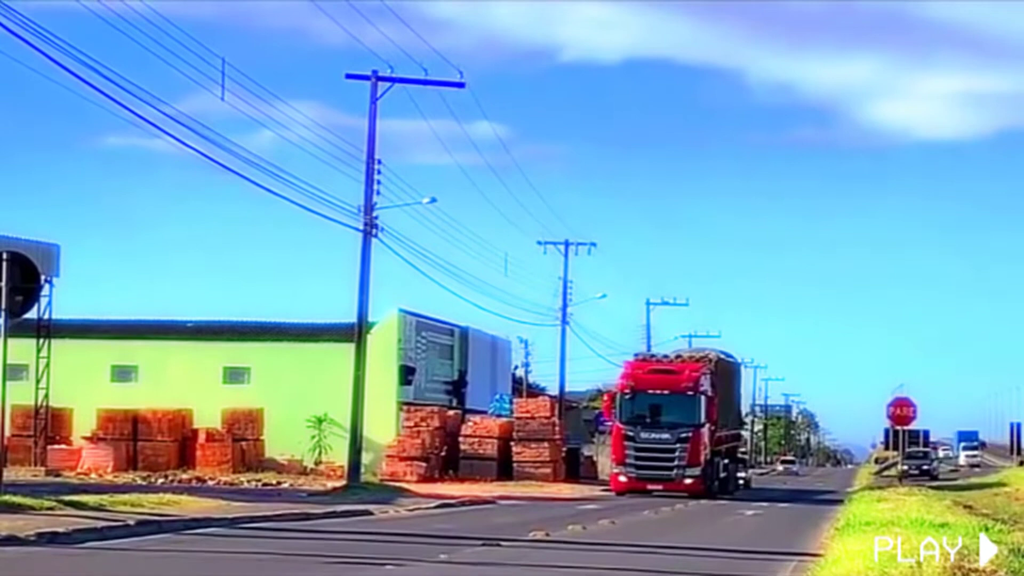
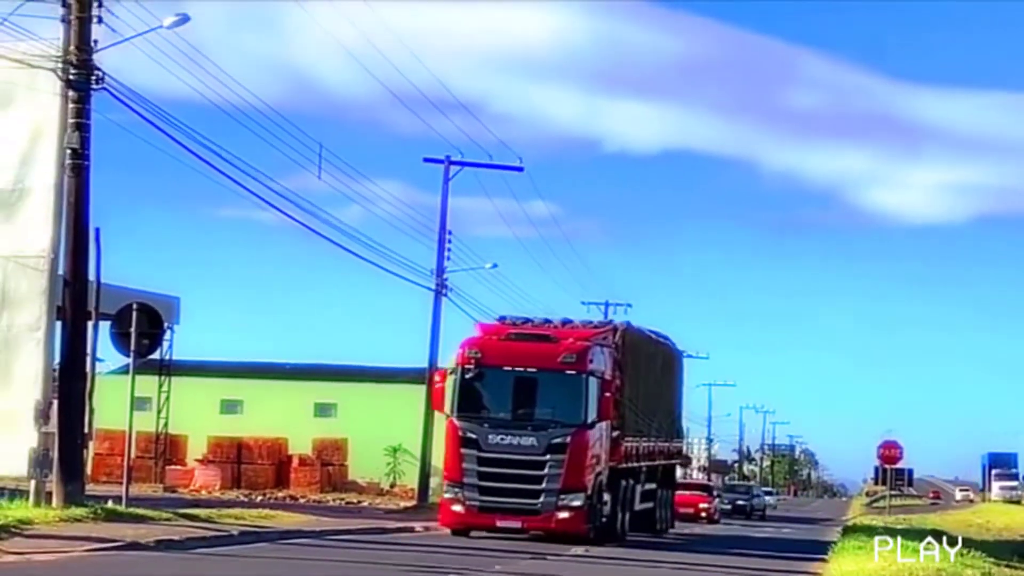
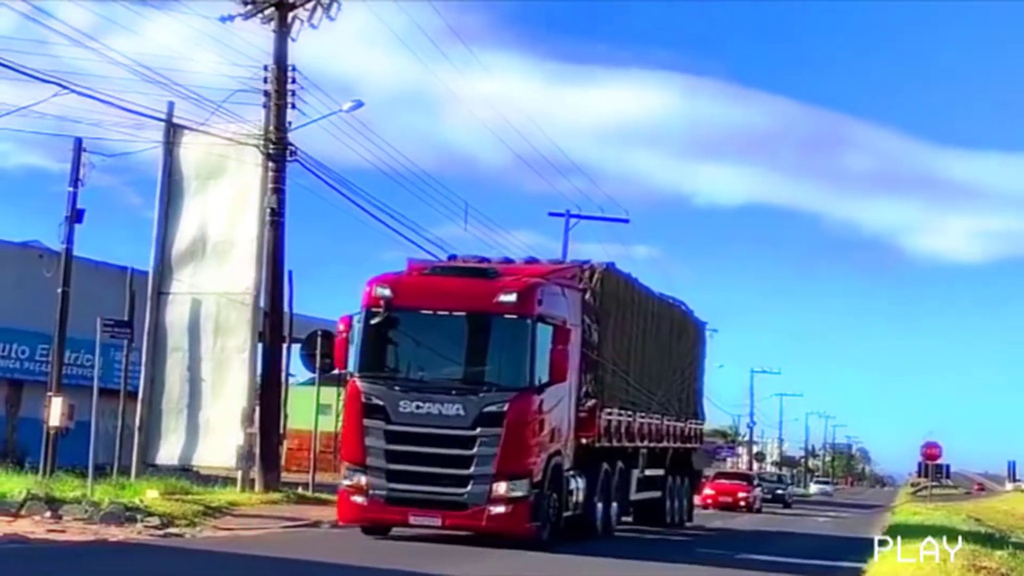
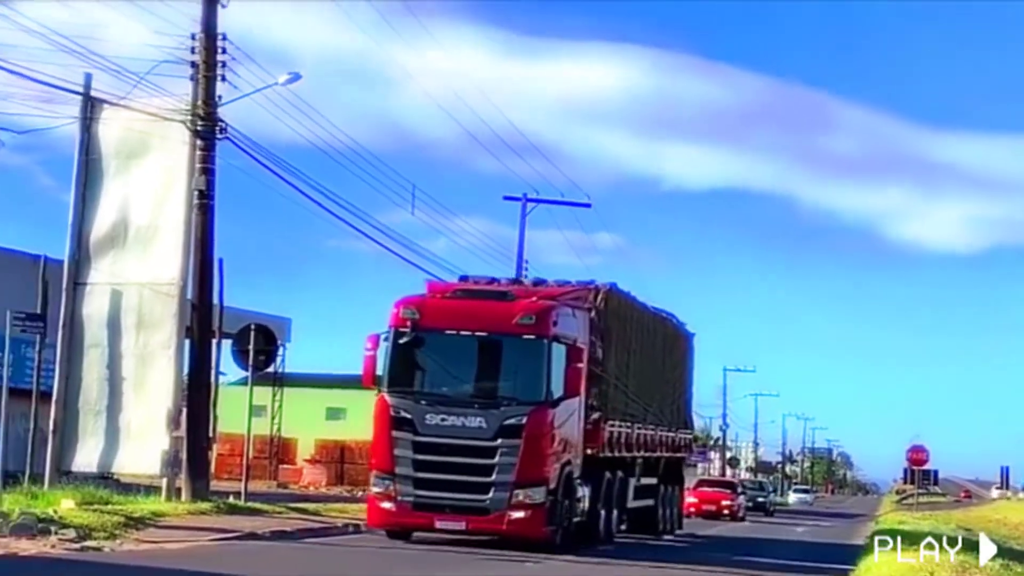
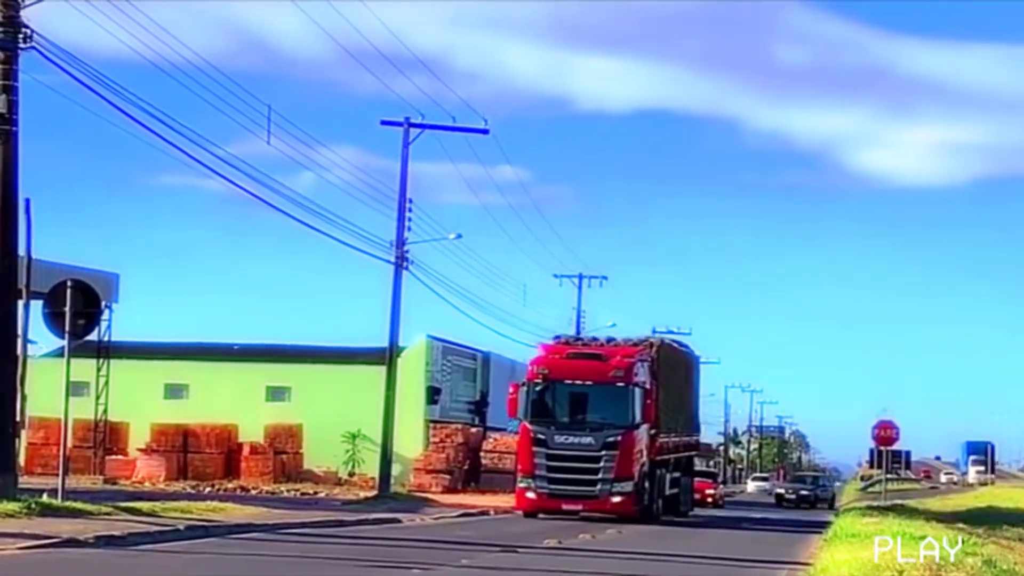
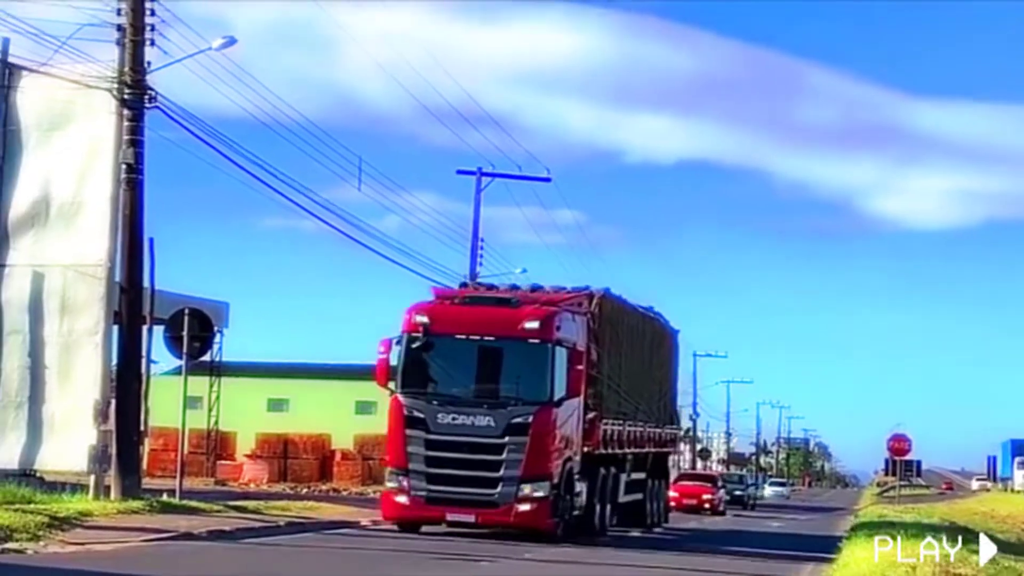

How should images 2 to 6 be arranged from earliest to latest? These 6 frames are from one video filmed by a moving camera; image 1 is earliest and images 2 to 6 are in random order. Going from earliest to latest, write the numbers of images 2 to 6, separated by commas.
5, 2, 6, 4, 3
